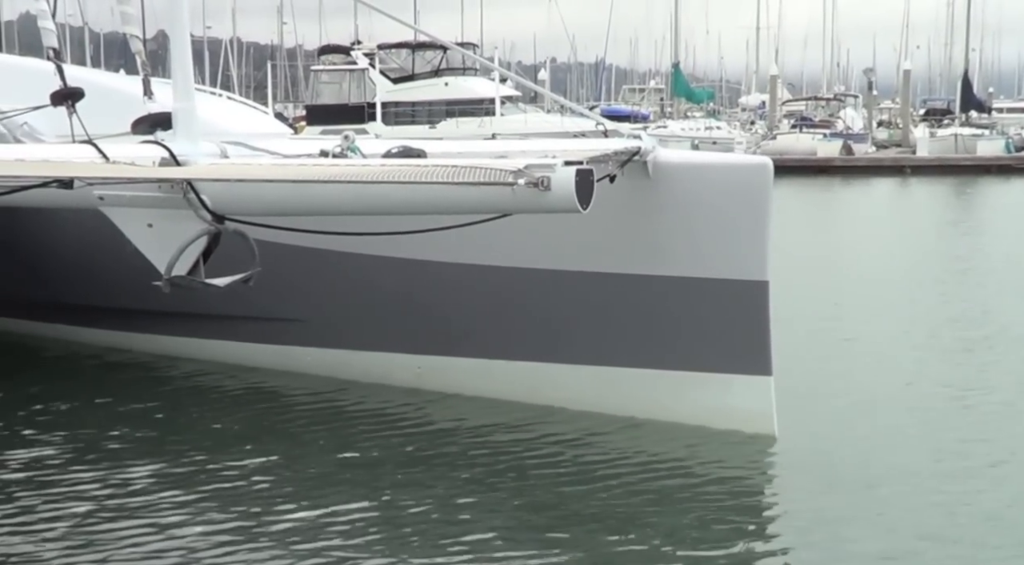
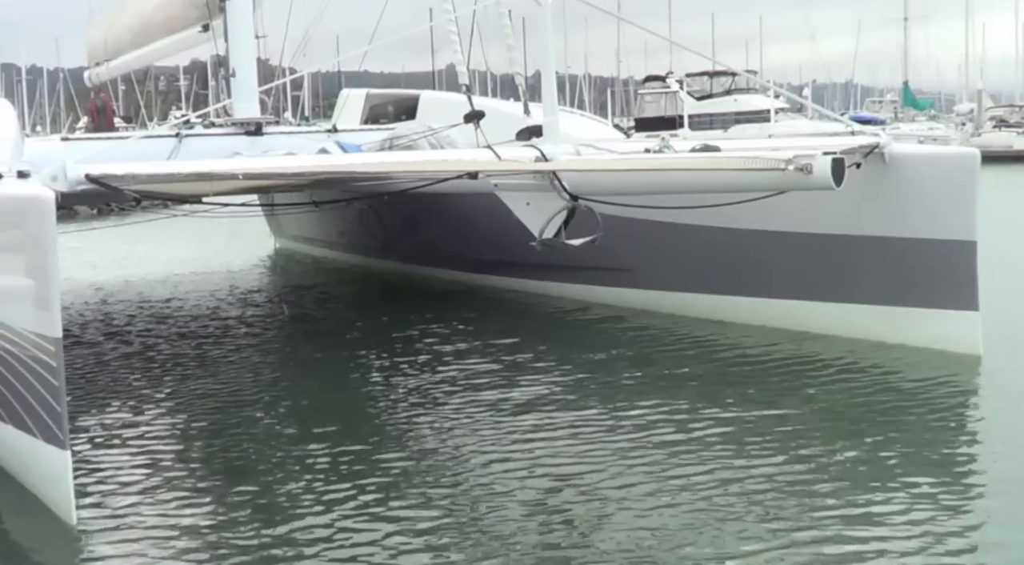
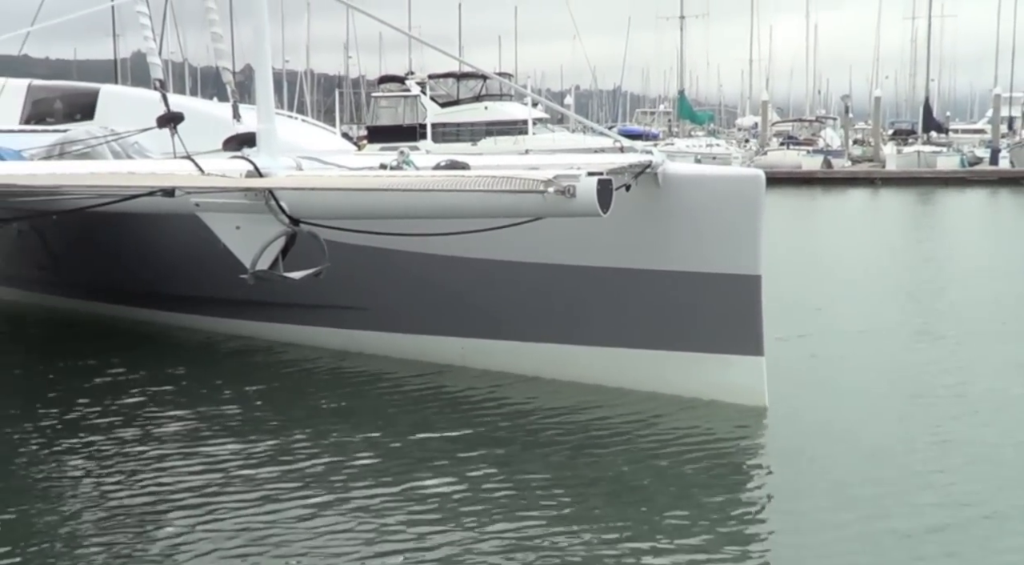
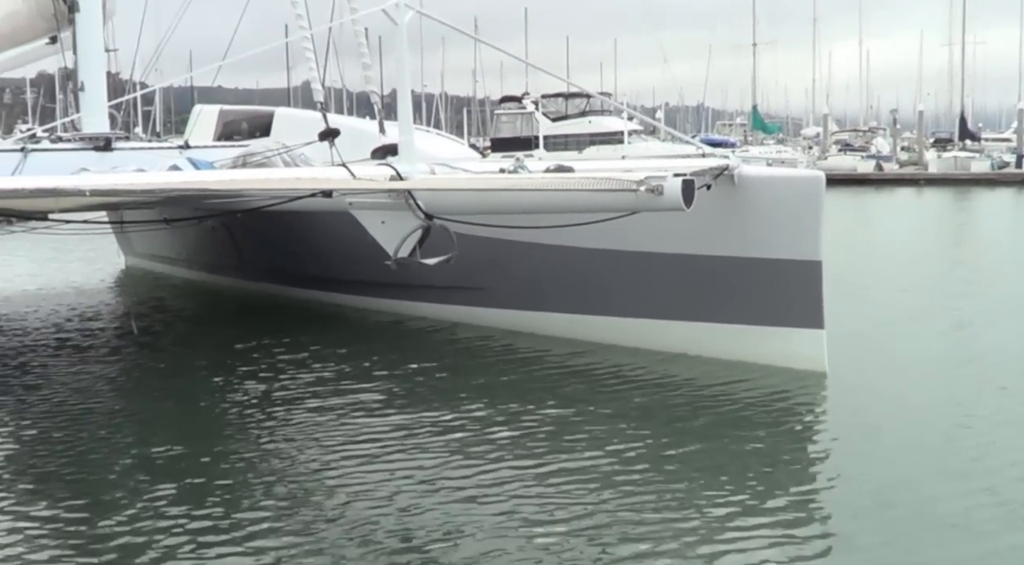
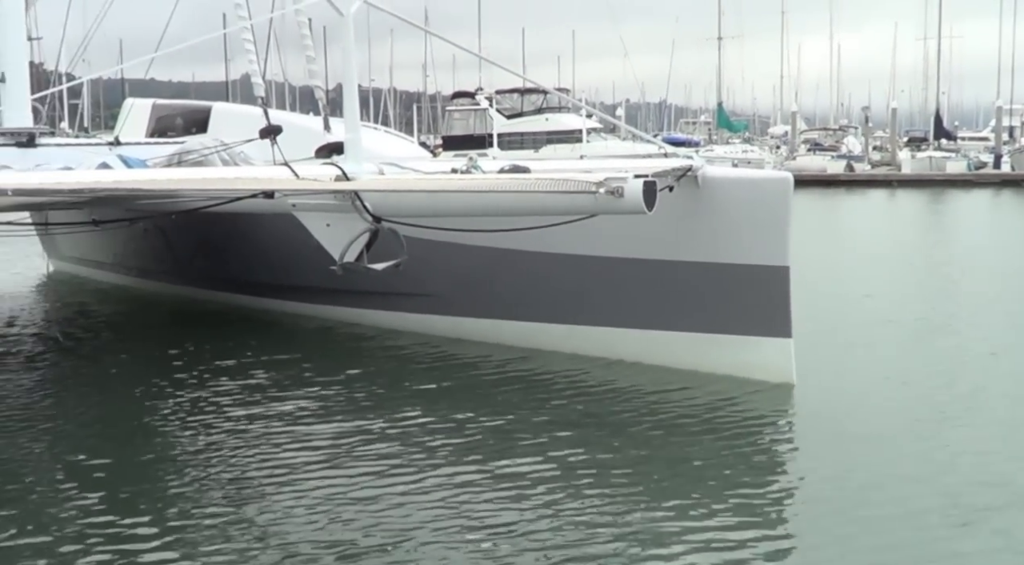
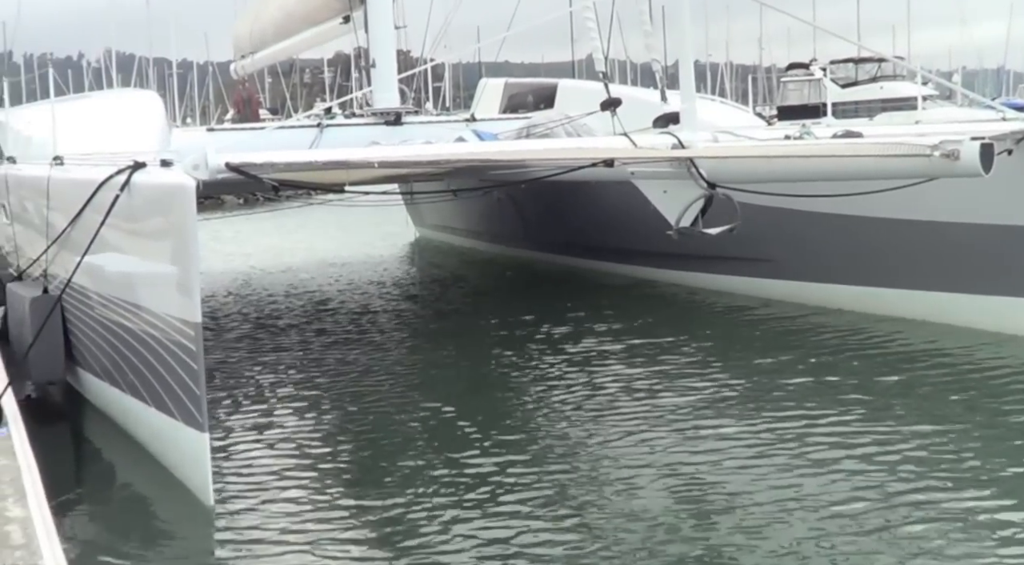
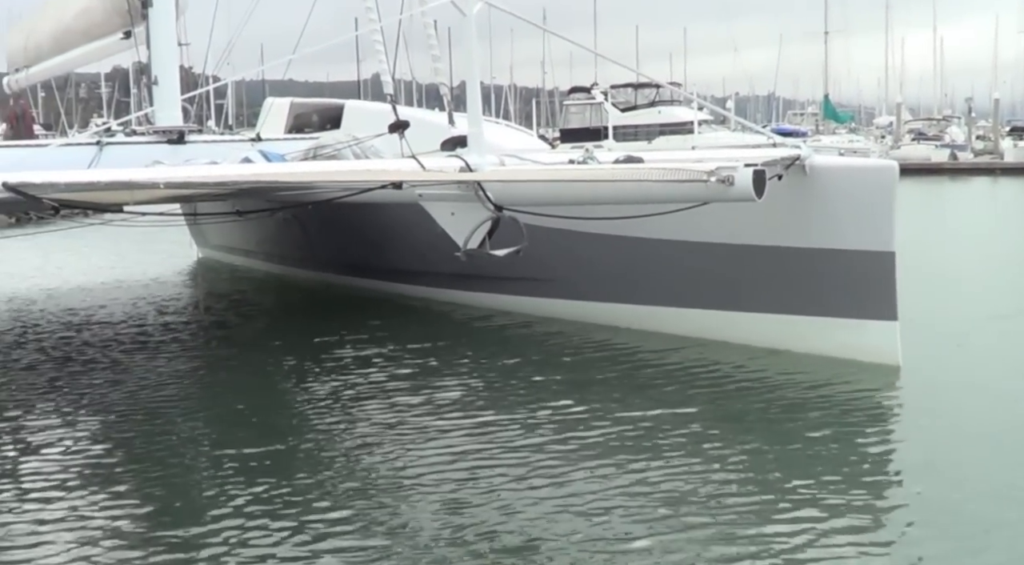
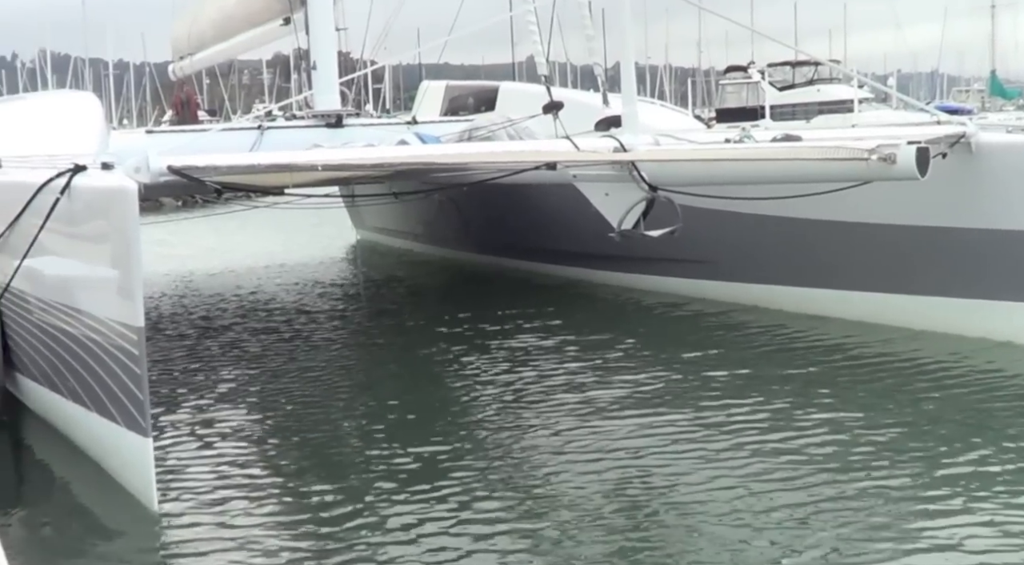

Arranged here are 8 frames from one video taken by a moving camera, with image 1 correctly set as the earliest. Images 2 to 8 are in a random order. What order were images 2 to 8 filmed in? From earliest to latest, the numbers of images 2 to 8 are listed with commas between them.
3, 5, 4, 7, 2, 8, 6
